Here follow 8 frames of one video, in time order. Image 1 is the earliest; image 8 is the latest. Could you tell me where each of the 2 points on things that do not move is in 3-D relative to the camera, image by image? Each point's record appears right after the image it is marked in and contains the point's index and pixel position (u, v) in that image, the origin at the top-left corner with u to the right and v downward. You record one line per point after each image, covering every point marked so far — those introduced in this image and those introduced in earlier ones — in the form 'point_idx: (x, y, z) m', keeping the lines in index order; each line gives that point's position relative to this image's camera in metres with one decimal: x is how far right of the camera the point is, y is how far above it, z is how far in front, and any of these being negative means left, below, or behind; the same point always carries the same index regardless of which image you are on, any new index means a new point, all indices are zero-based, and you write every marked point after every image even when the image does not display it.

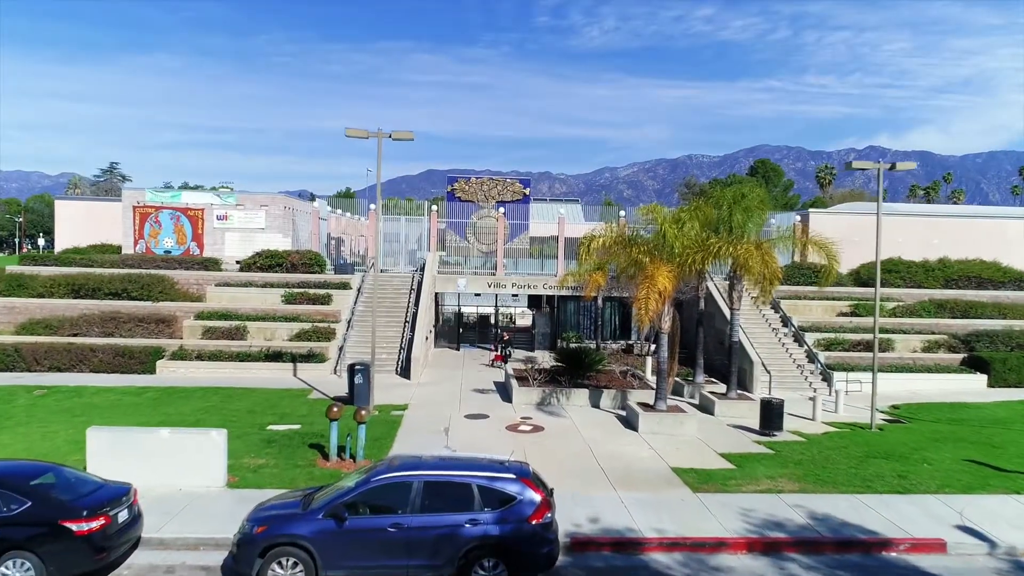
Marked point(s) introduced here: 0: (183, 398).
0: (-7.8, -2.6, +17.0) m
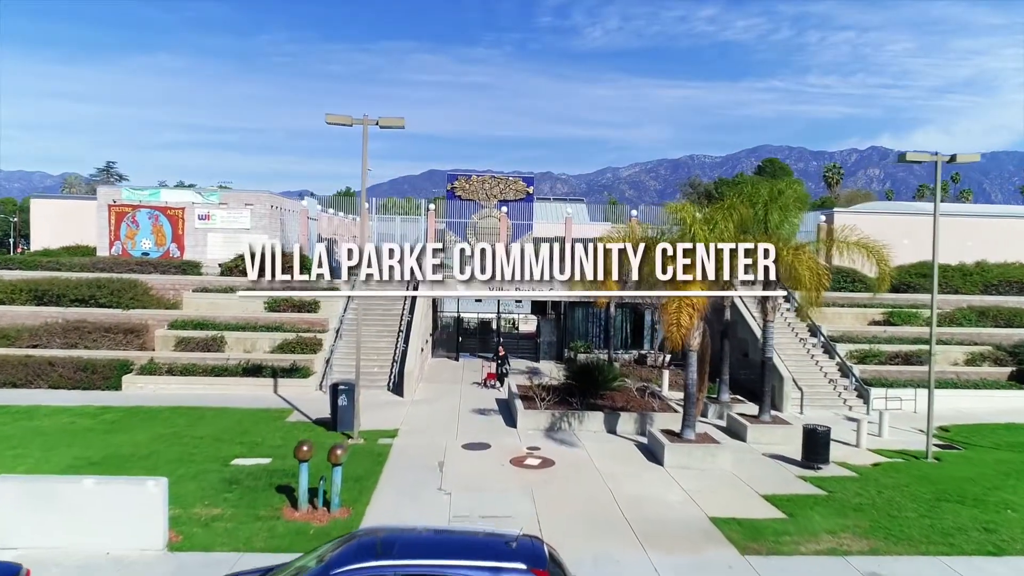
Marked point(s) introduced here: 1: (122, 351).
0: (-7.7, -2.8, +15.0) m
1: (-10.4, -1.7, +19.1) m
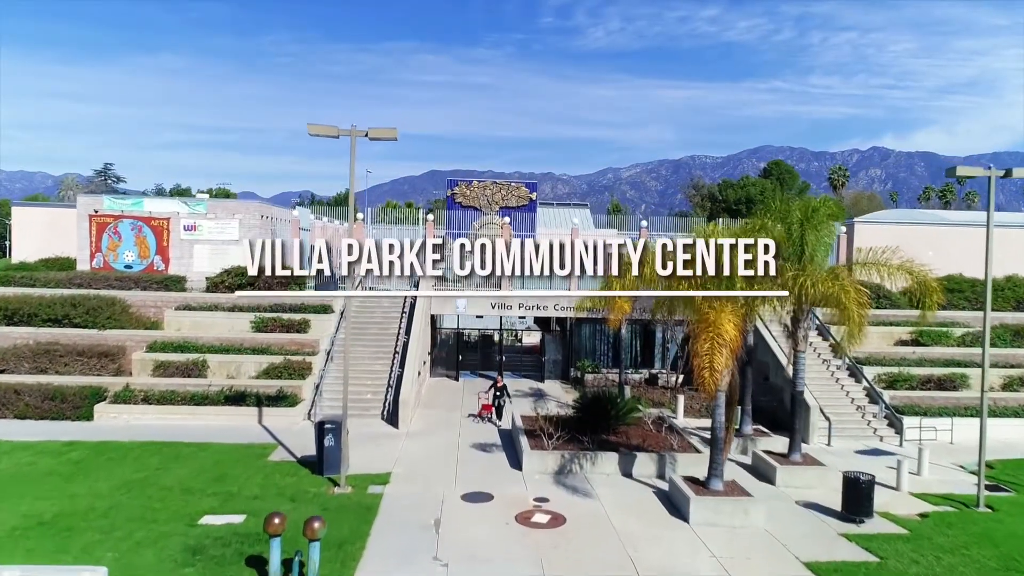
0: (-7.6, -3.3, +13.6) m
1: (-10.3, -2.2, +17.7) m
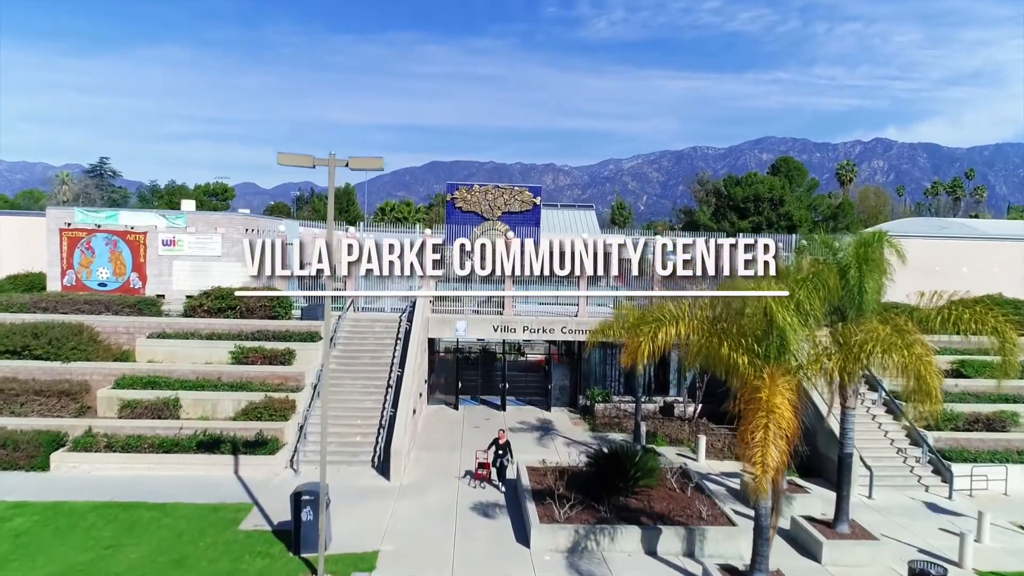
0: (-7.5, -4.0, +11.9) m
1: (-10.2, -2.9, +16.0) m
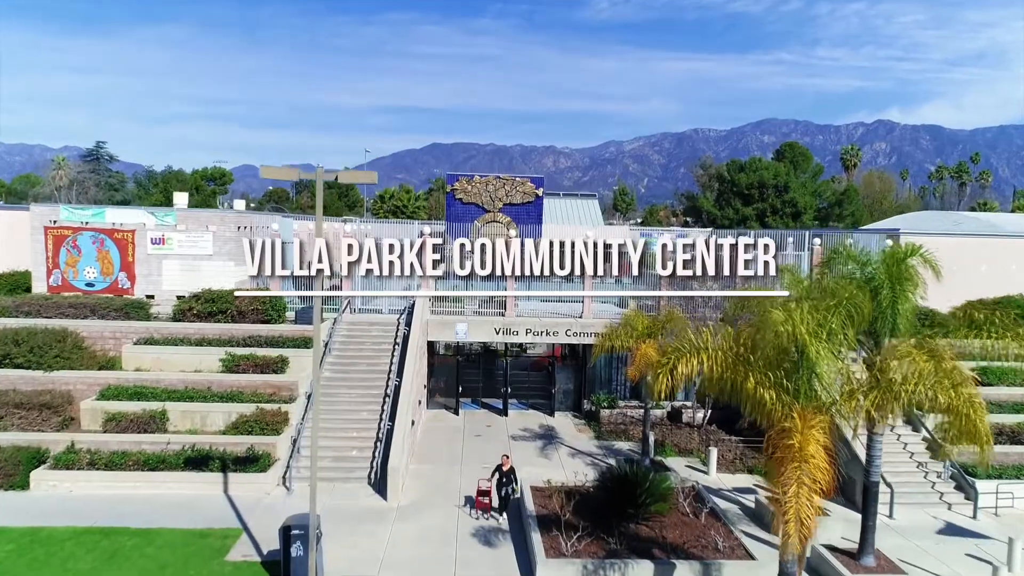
0: (-7.4, -4.3, +11.2) m
1: (-10.1, -3.1, +15.3) m
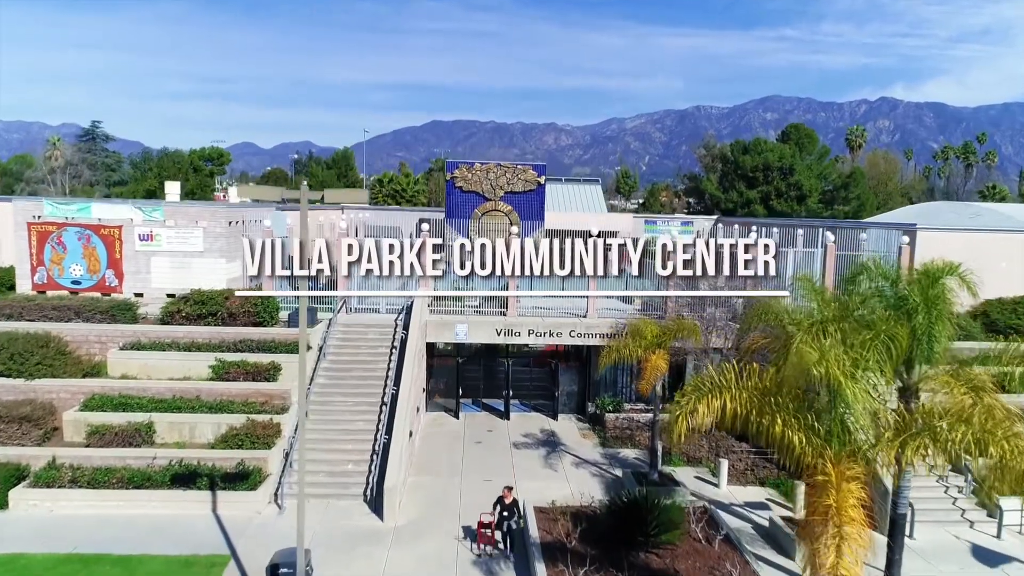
0: (-7.4, -4.6, +10.5) m
1: (-10.0, -3.2, +14.6) m
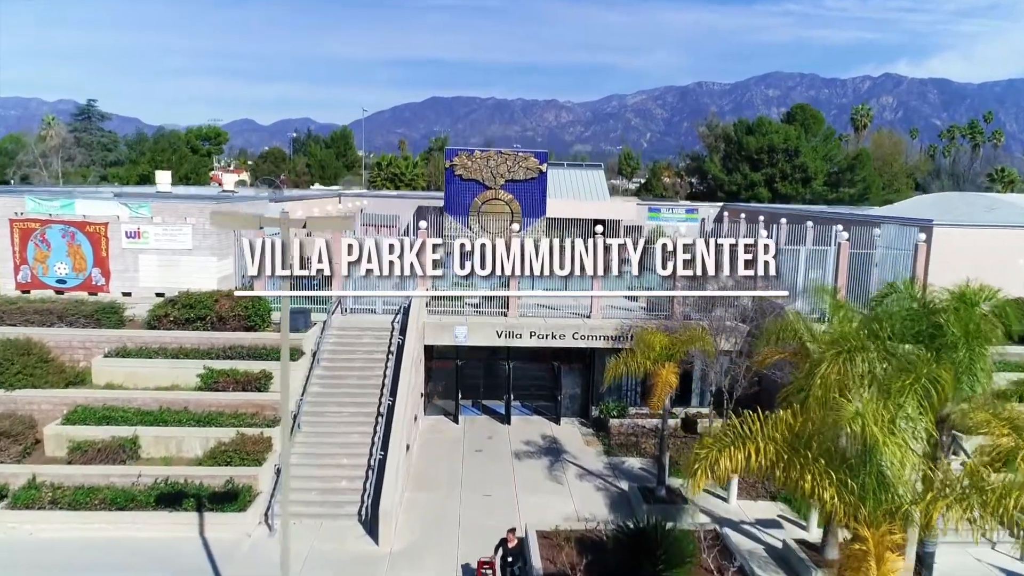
0: (-7.3, -4.9, +9.9) m
1: (-10.0, -3.4, +13.9) m
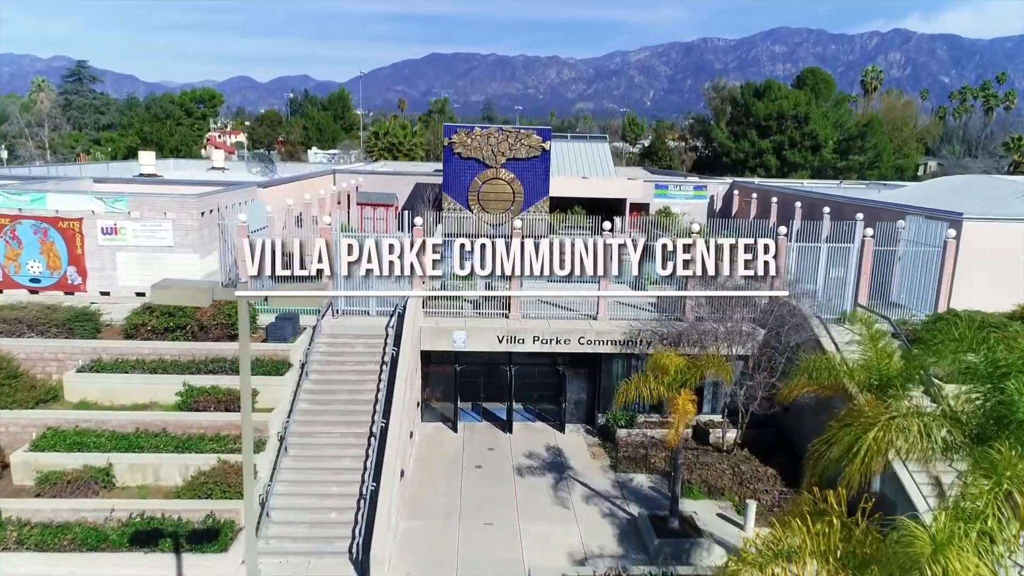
0: (-7.3, -5.5, +9.0) m
1: (-10.0, -3.8, +12.9) m
